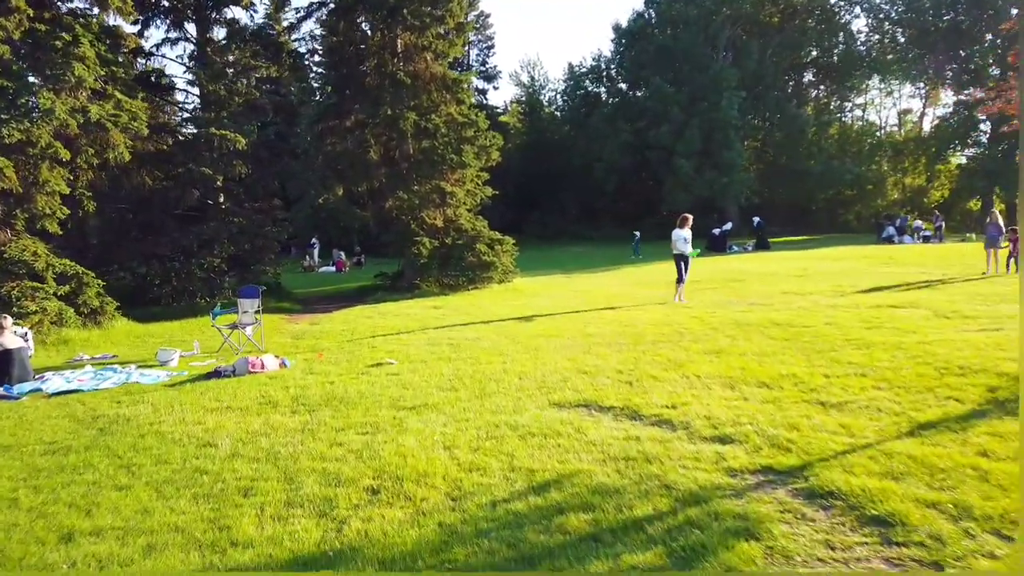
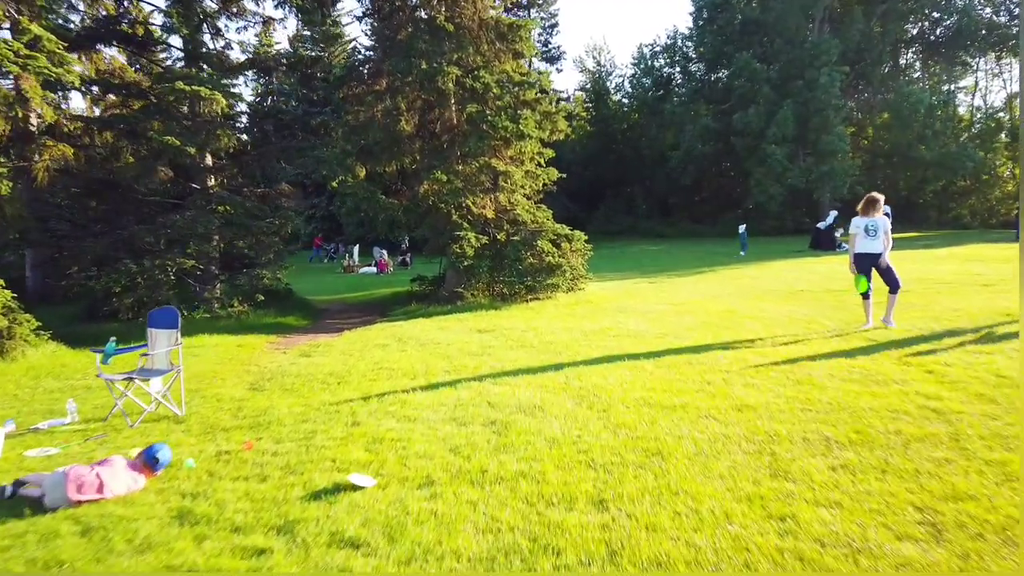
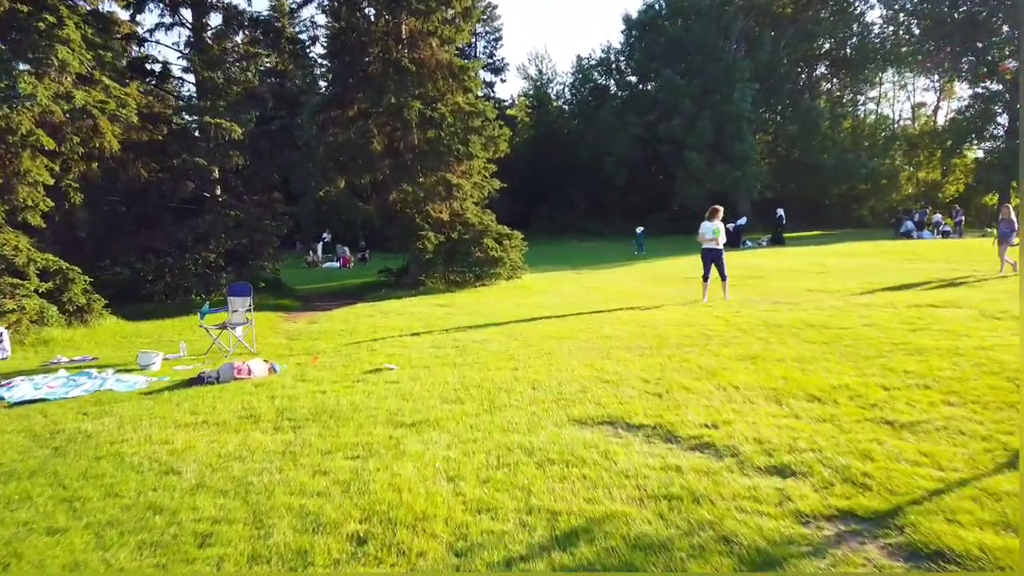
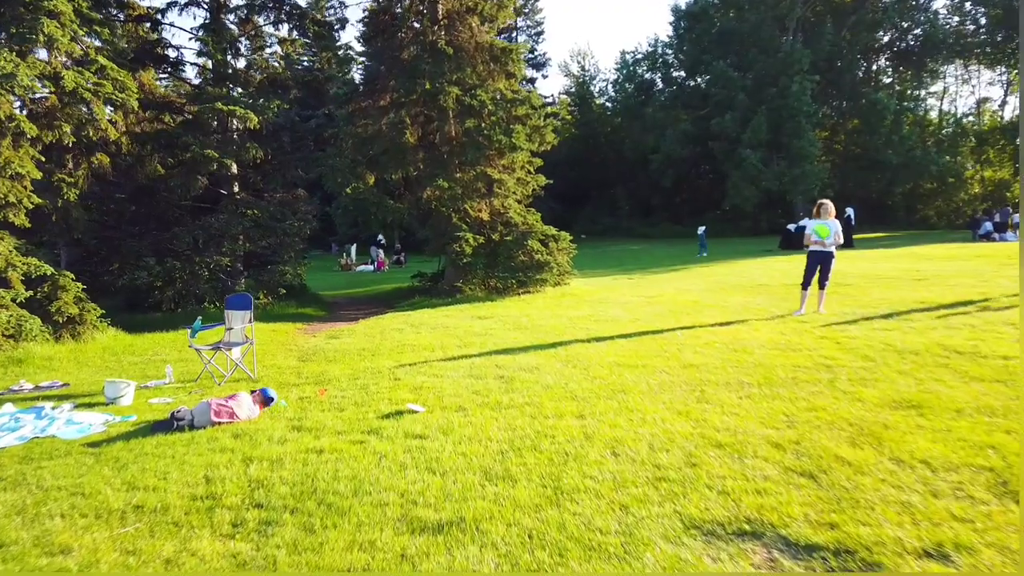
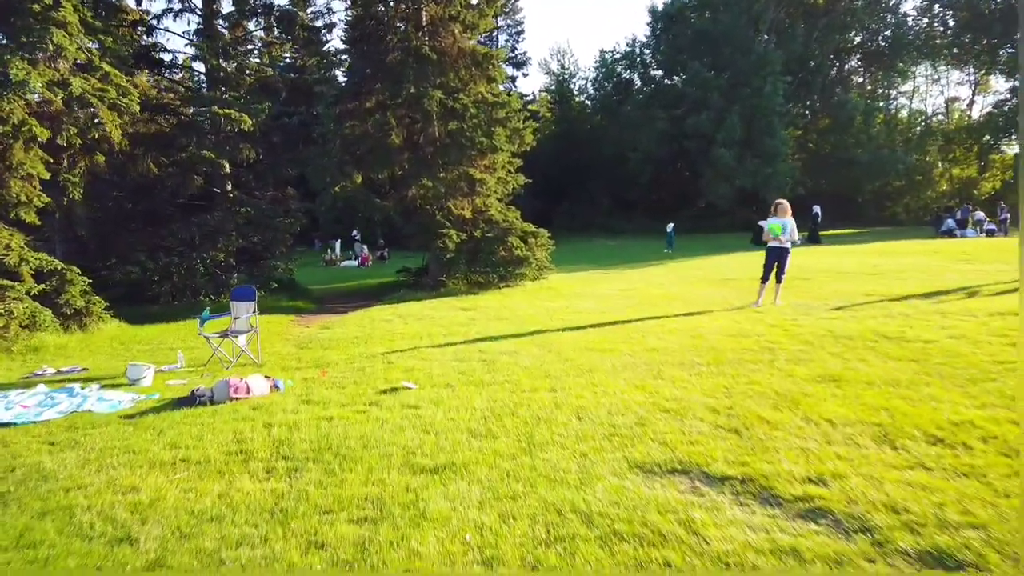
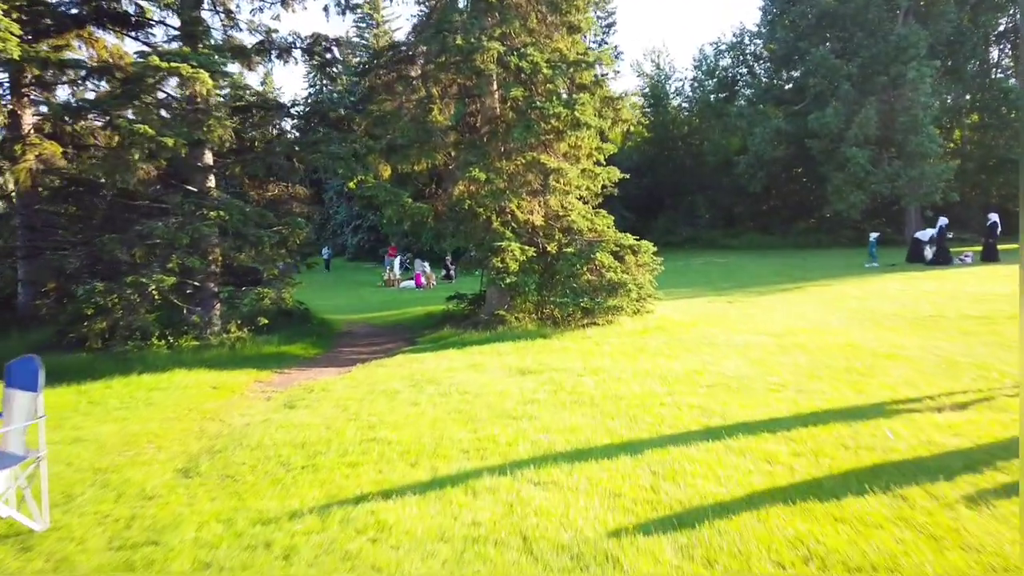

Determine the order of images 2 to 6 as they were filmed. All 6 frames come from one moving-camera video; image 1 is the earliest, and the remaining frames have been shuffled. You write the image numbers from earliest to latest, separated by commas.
3, 5, 4, 2, 6
